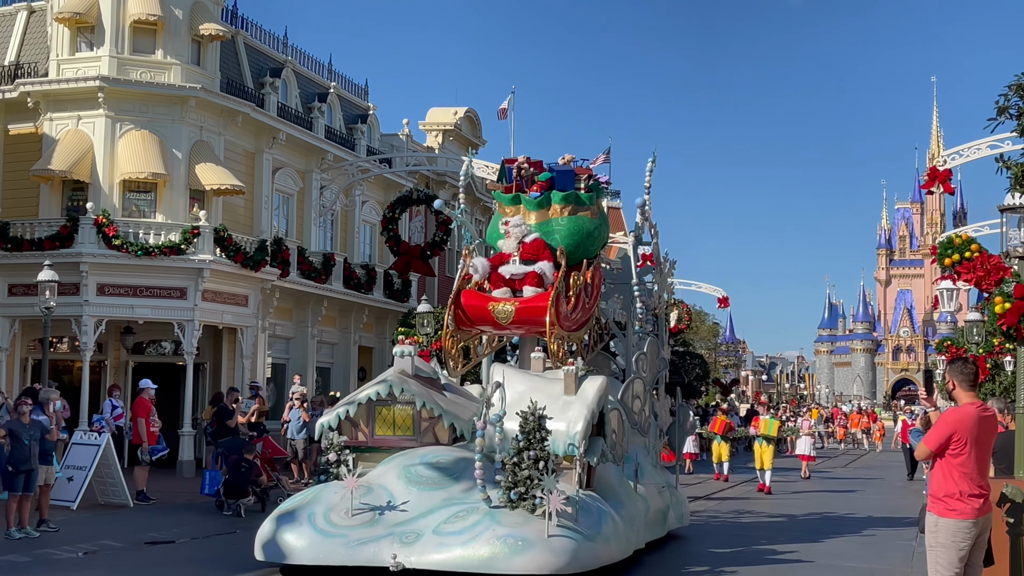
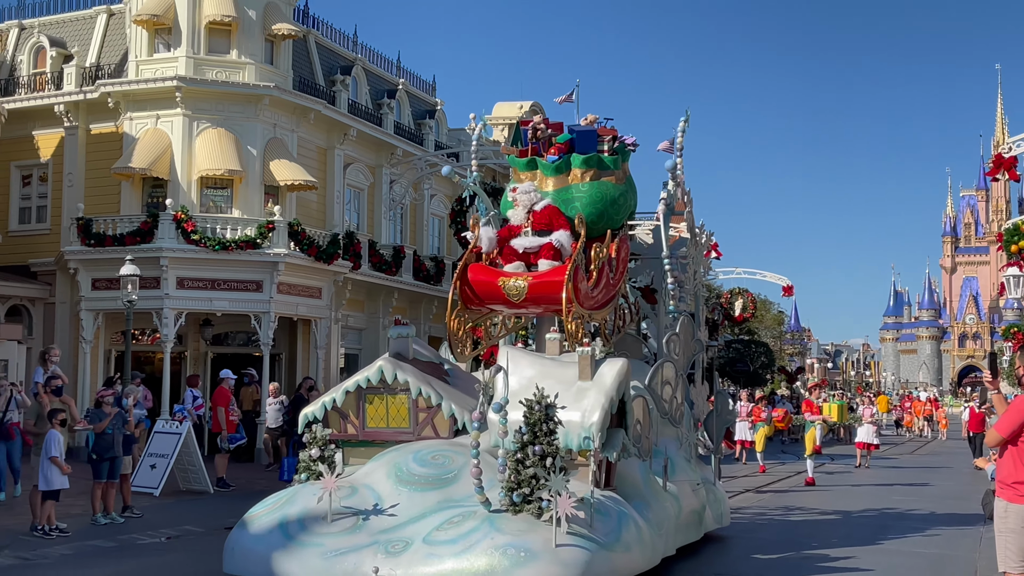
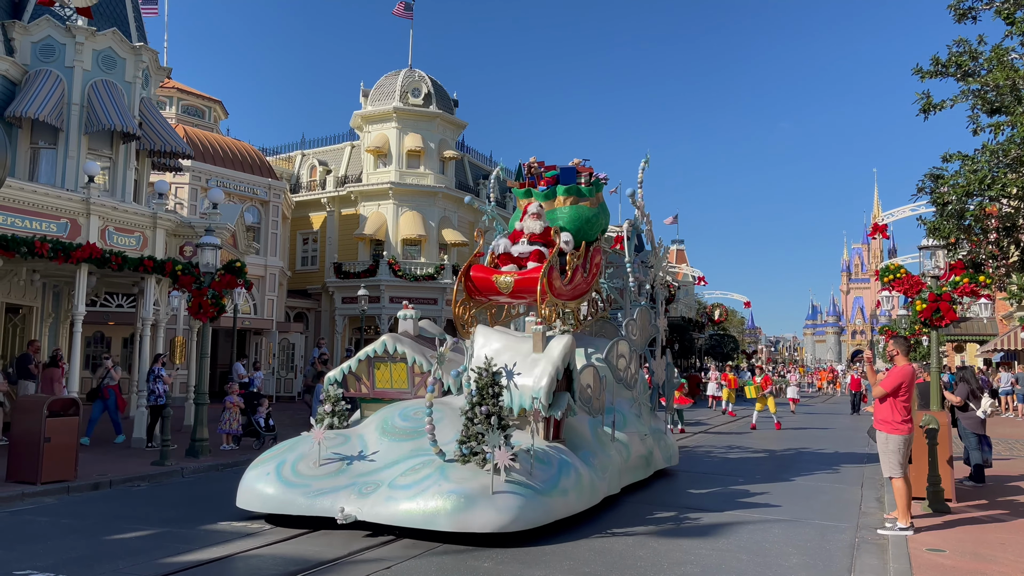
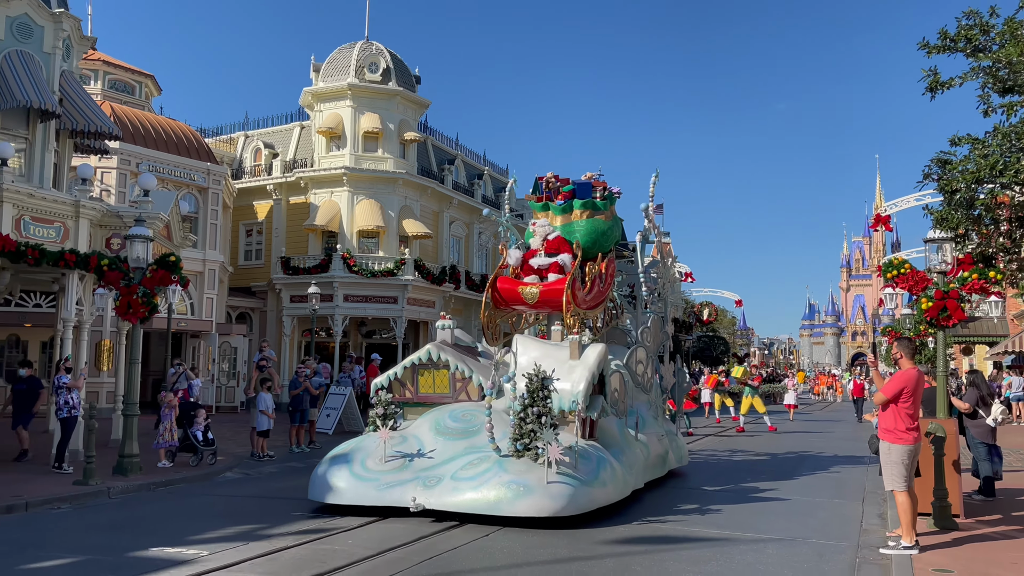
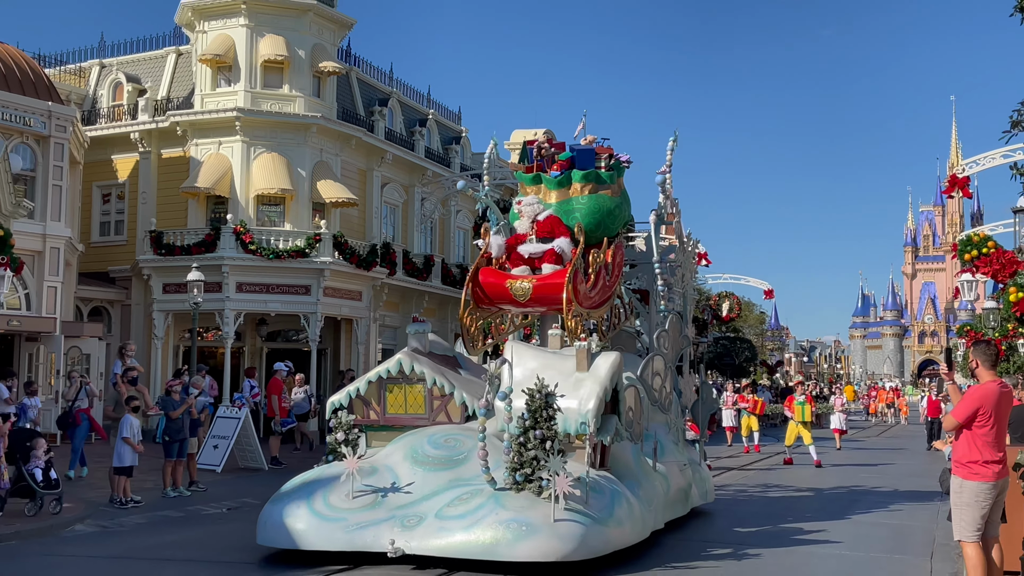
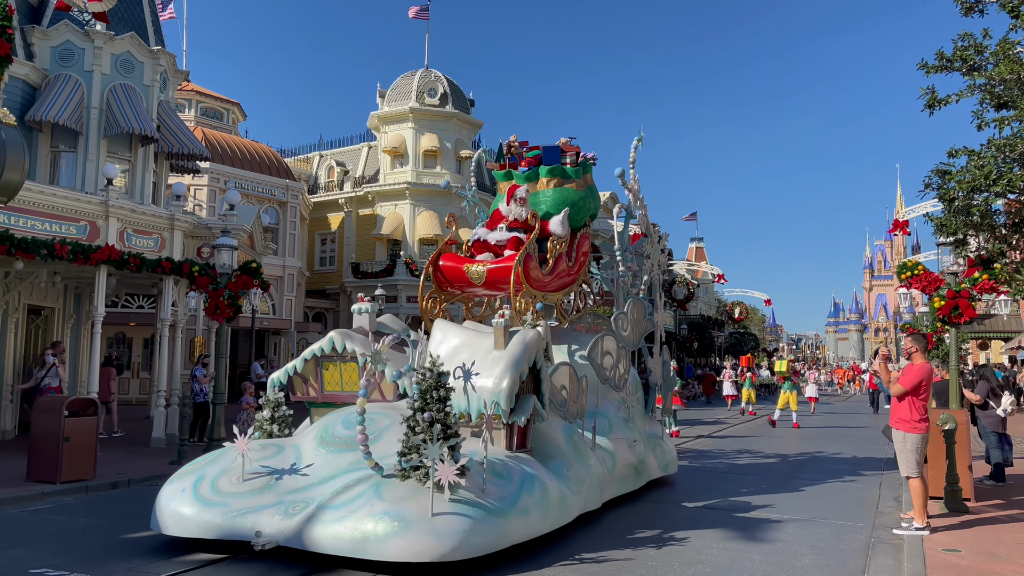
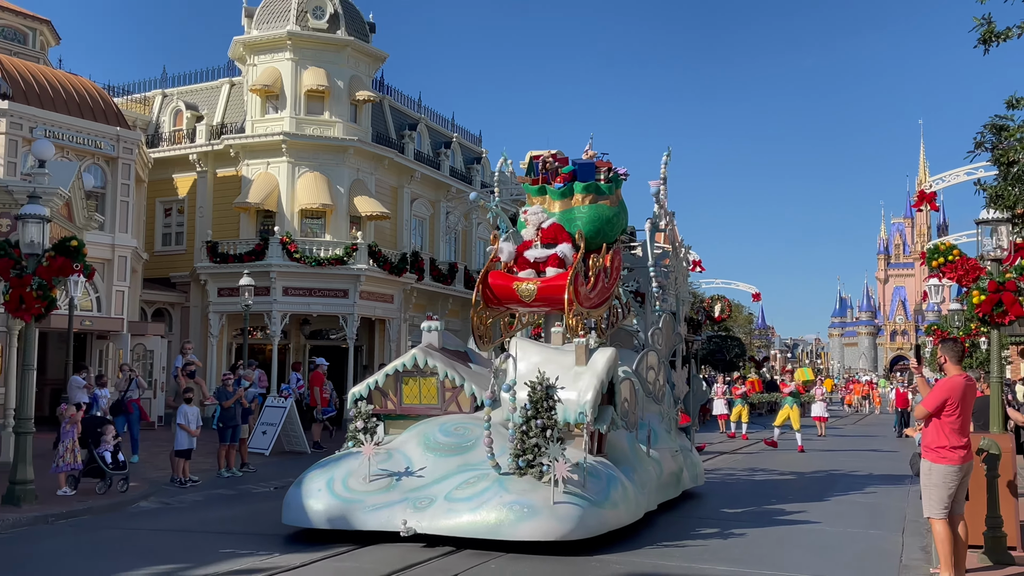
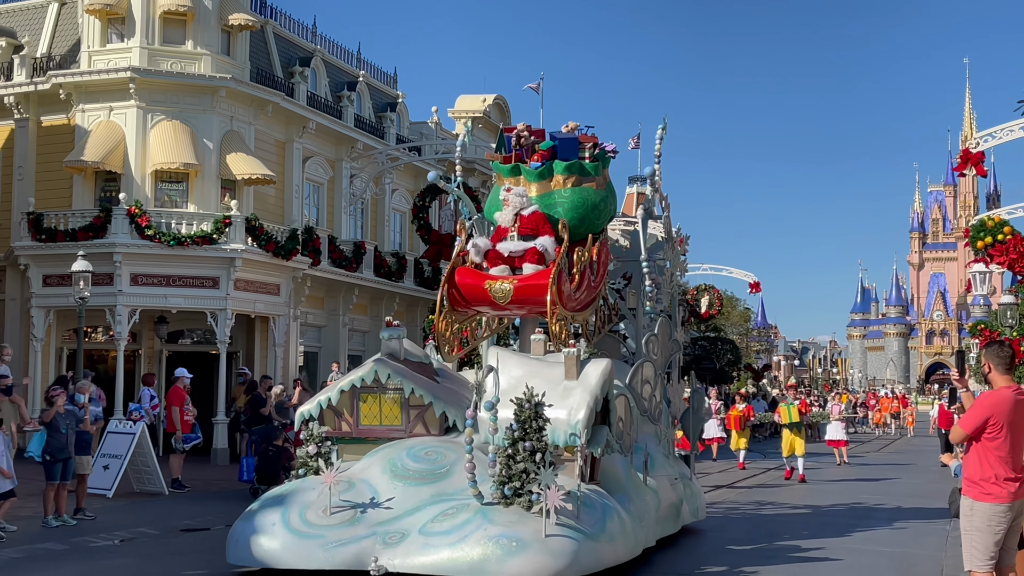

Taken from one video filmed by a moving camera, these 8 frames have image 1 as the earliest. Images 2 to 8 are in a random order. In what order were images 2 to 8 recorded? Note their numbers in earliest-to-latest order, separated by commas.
8, 2, 5, 7, 4, 3, 6
